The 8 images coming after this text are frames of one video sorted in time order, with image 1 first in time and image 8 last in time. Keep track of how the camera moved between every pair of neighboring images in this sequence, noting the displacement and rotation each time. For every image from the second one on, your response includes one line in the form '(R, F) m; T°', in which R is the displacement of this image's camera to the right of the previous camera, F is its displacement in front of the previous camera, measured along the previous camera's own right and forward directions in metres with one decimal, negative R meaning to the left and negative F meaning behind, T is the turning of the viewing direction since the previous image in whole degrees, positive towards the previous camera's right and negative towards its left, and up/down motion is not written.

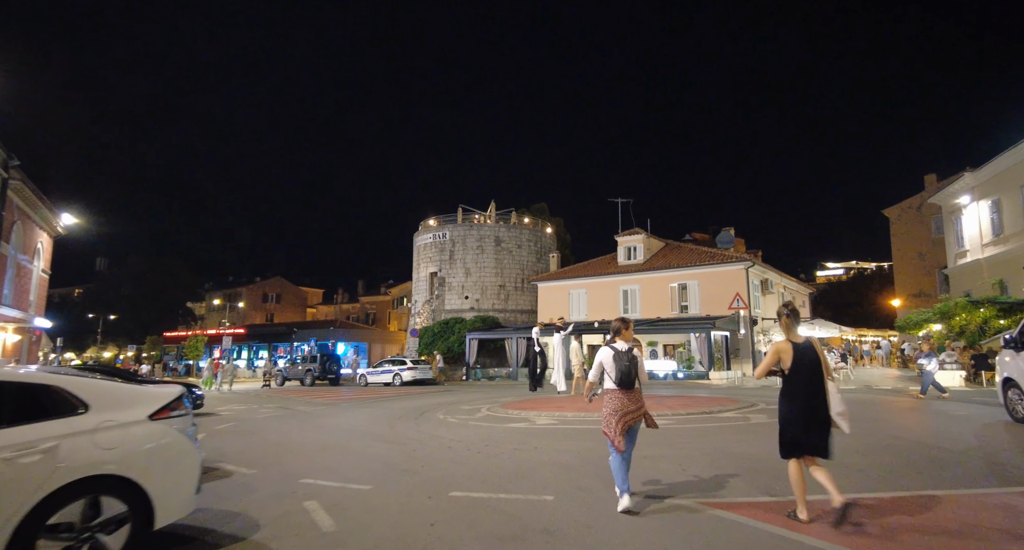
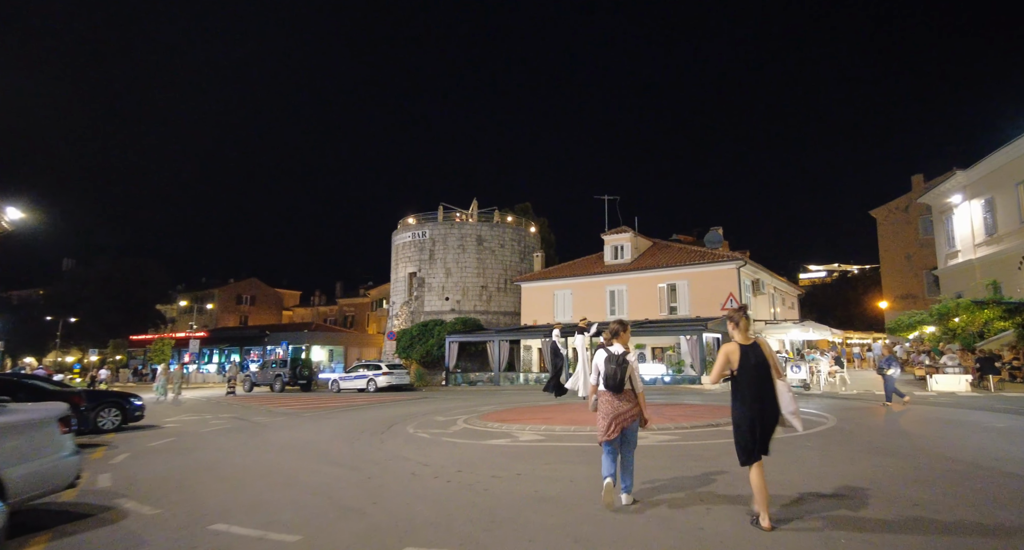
(+0.1, +1.2) m; +2°
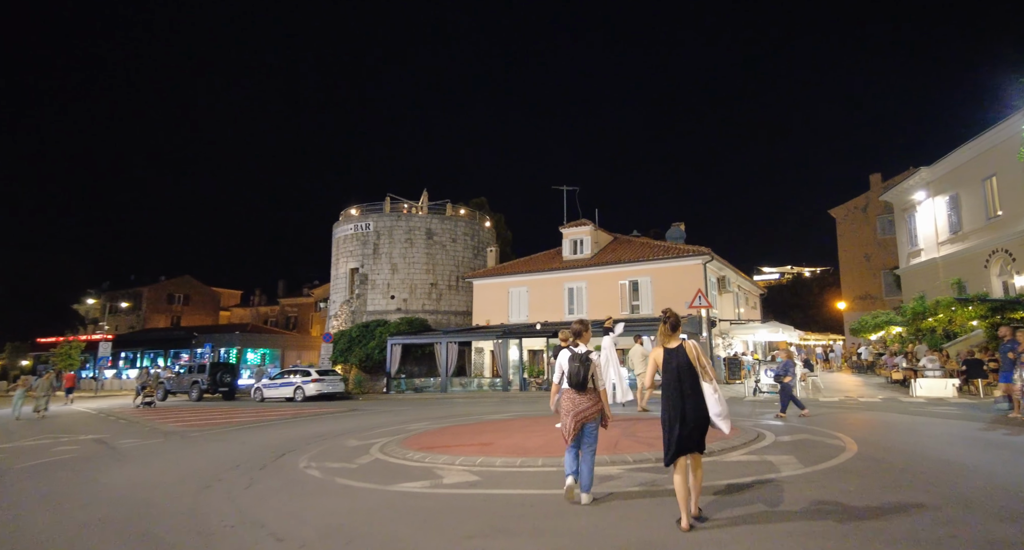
(+0.3, +2.2) m; +4°
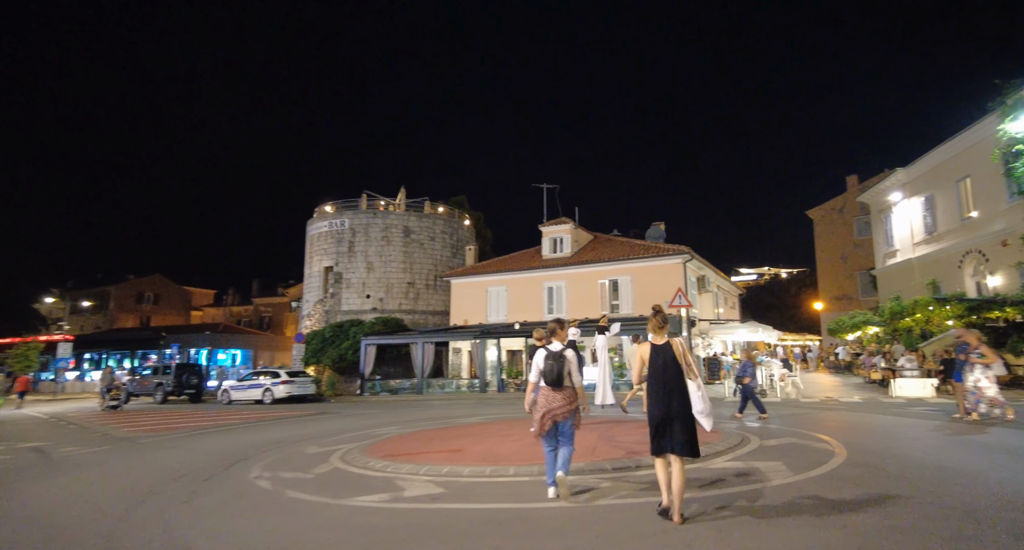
(+0.1, +0.5) m; +2°
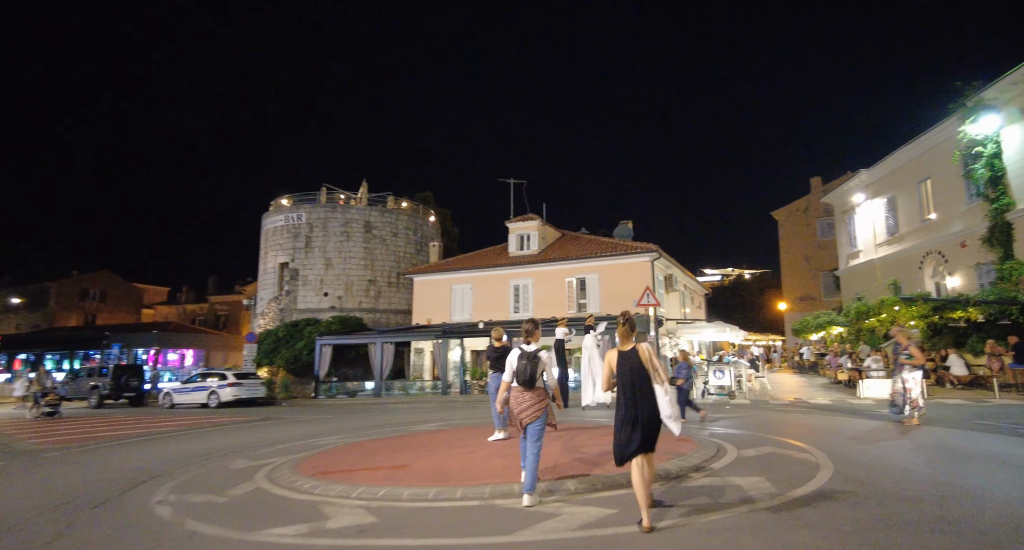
(+0.2, +0.7) m; +3°
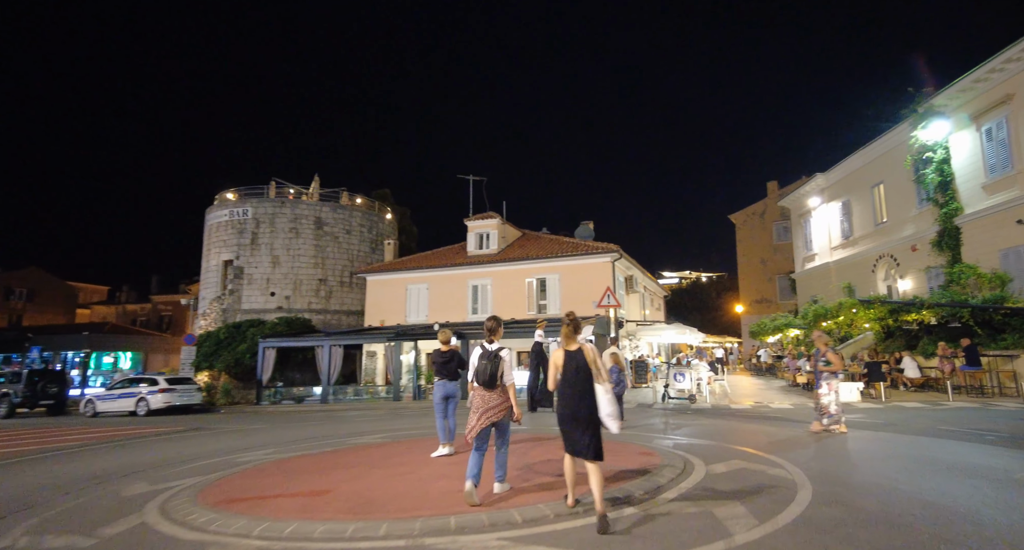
(+0.2, +0.7) m; +4°
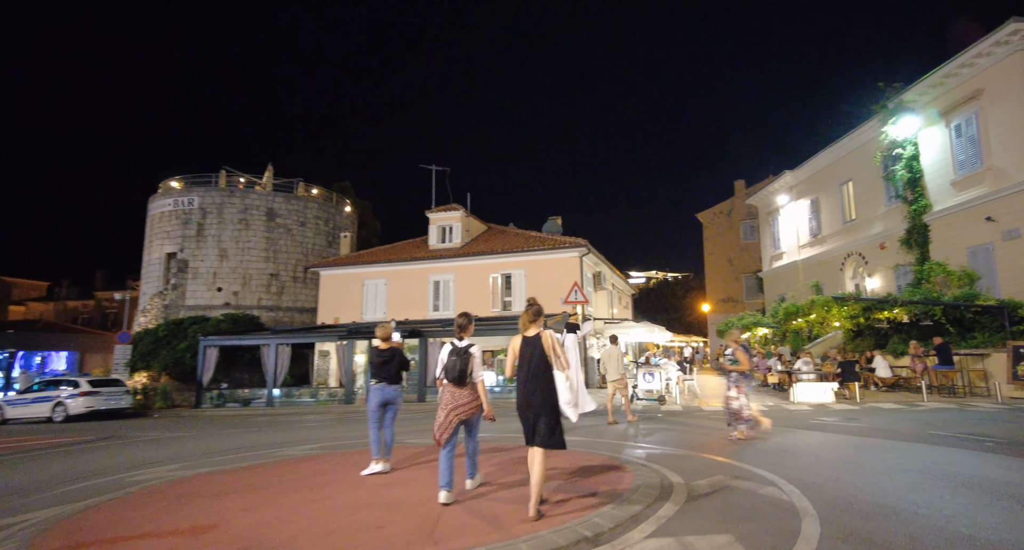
(+0.2, +1.0) m; +3°
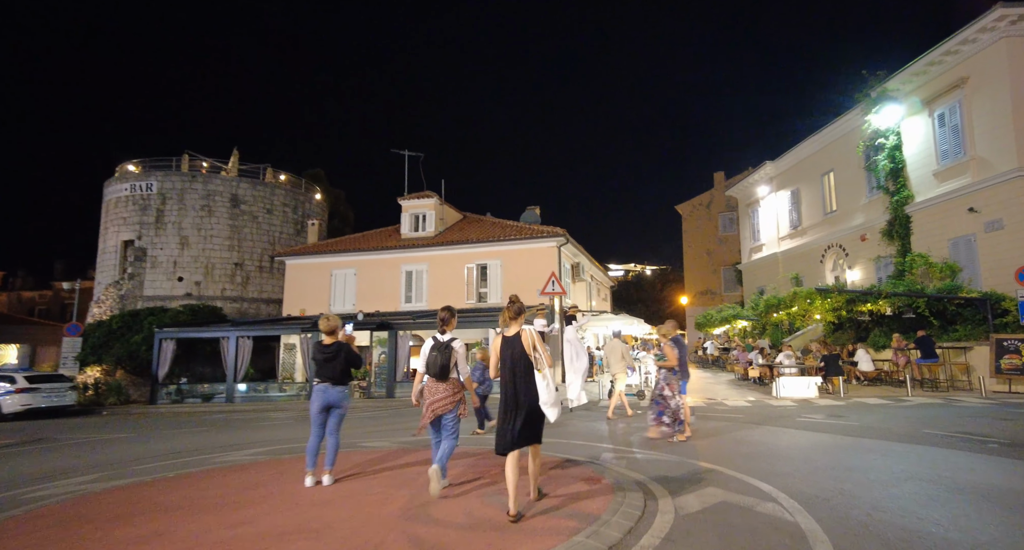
(+0.1, +0.7) m; +2°
